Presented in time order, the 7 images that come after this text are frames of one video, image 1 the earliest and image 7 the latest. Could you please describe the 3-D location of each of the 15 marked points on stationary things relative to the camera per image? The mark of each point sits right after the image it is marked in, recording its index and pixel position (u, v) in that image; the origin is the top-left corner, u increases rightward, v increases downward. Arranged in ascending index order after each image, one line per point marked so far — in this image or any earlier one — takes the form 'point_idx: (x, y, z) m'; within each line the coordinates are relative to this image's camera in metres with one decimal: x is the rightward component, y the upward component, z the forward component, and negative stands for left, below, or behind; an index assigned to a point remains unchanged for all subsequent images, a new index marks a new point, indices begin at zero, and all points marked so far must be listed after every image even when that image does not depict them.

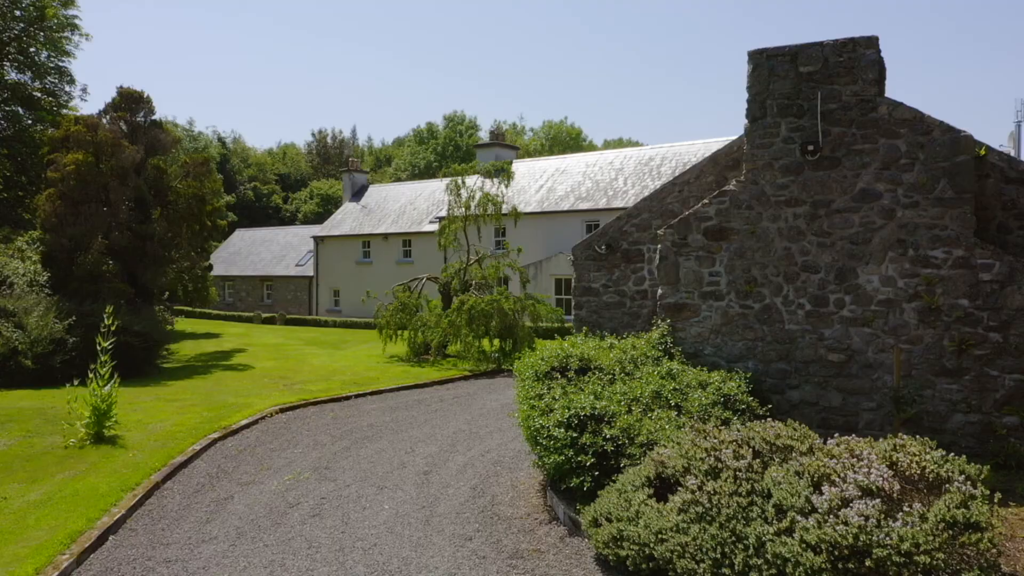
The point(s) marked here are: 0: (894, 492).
0: (+2.6, -1.4, +5.1) m
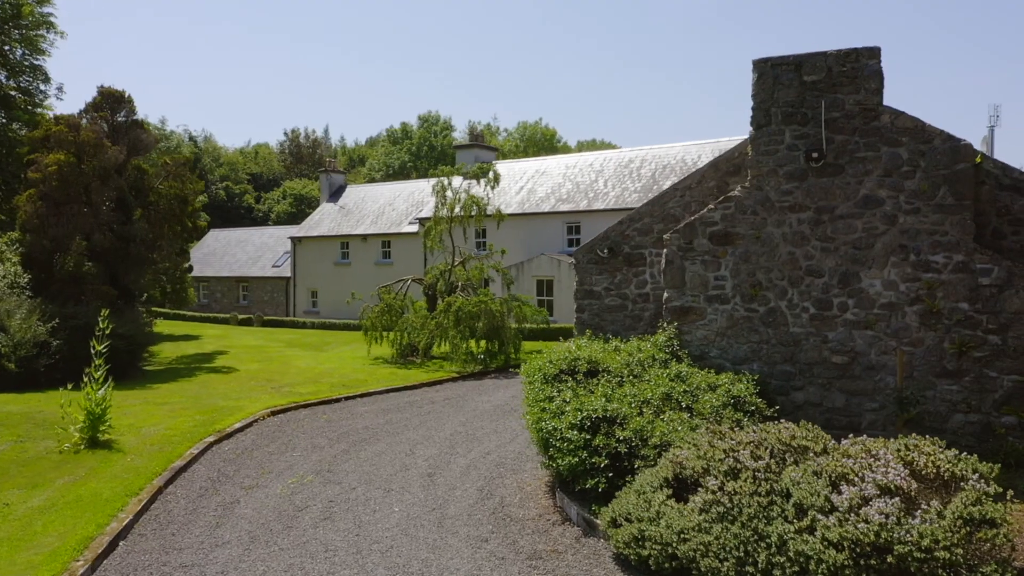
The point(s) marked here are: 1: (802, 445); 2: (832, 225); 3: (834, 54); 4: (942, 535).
0: (+2.8, -1.4, +5.3) m
1: (+2.4, -1.3, +6.1) m
2: (+3.5, +0.7, +8.1) m
3: (+3.5, +2.5, +8.0) m
4: (+2.8, -1.6, +4.9) m
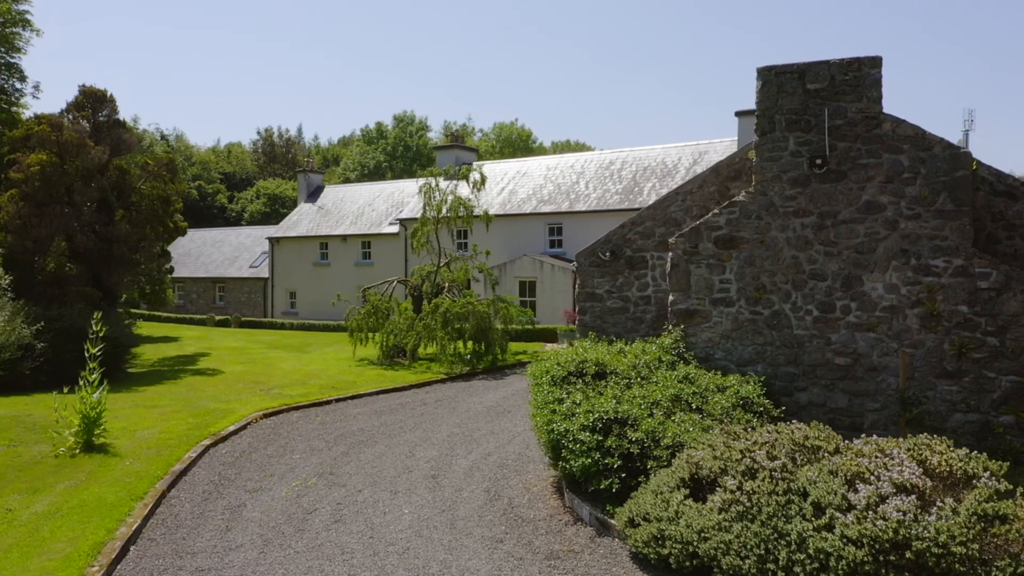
0: (+3.0, -1.5, +5.5) m
1: (+2.6, -1.3, +6.3) m
2: (+3.6, +0.6, +8.3) m
3: (+3.6, +2.5, +8.2) m
4: (+3.0, -1.6, +5.0) m
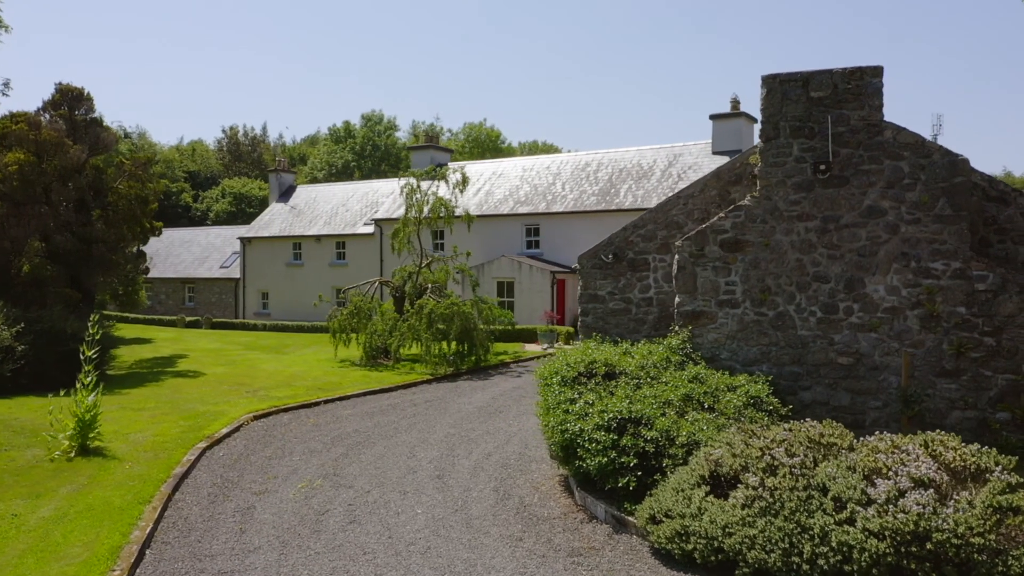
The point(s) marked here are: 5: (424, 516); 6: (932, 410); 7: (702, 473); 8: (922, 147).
0: (+3.3, -1.5, +5.7) m
1: (+2.8, -1.3, +6.5) m
2: (+3.7, +0.6, +8.5) m
3: (+3.7, +2.4, +8.5) m
4: (+3.3, -1.7, +5.3) m
5: (-1.0, -2.5, +8.3) m
6: (+4.5, -1.3, +8.1) m
7: (+1.7, -1.6, +6.6) m
8: (+4.5, +1.5, +8.1) m
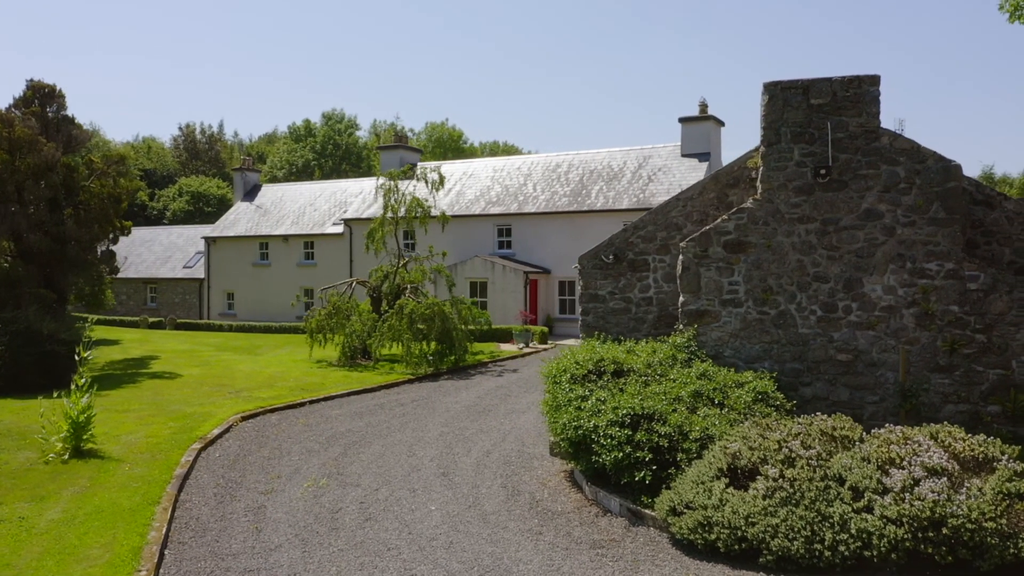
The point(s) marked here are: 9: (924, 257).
0: (+3.6, -1.5, +6.0) m
1: (+3.0, -1.3, +6.8) m
2: (+3.8, +0.6, +8.9) m
3: (+3.8, +2.5, +8.8) m
4: (+3.6, -1.7, +5.6) m
5: (-0.8, -2.5, +8.4) m
6: (+4.7, -1.3, +8.5) m
7: (+1.9, -1.6, +6.9) m
8: (+4.6, +1.5, +8.5) m
9: (+4.7, +0.3, +8.5) m
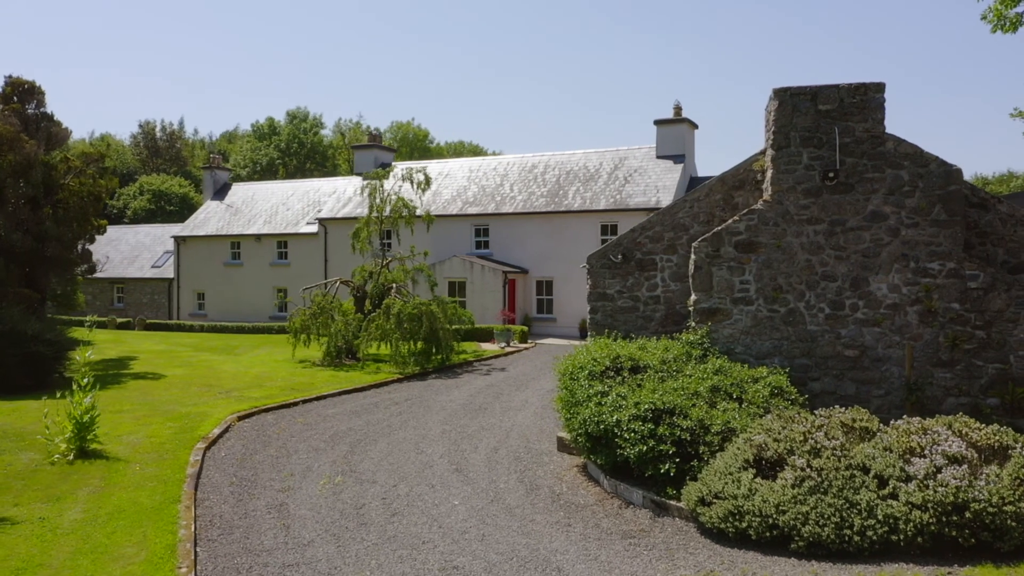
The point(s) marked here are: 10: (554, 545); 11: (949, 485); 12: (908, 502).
0: (+3.9, -1.5, +6.4) m
1: (+3.3, -1.3, +7.2) m
2: (+4.1, +0.6, +9.2) m
3: (+4.1, +2.5, +9.2) m
4: (+4.0, -1.6, +6.0) m
5: (-0.6, -2.5, +8.6) m
6: (+5.0, -1.3, +8.9) m
7: (+2.2, -1.6, +7.2) m
8: (+4.9, +1.6, +8.9) m
9: (+4.9, +0.4, +8.9) m
10: (+0.4, -2.4, +7.2) m
11: (+3.6, -1.6, +6.1) m
12: (+3.3, -1.7, +6.1) m
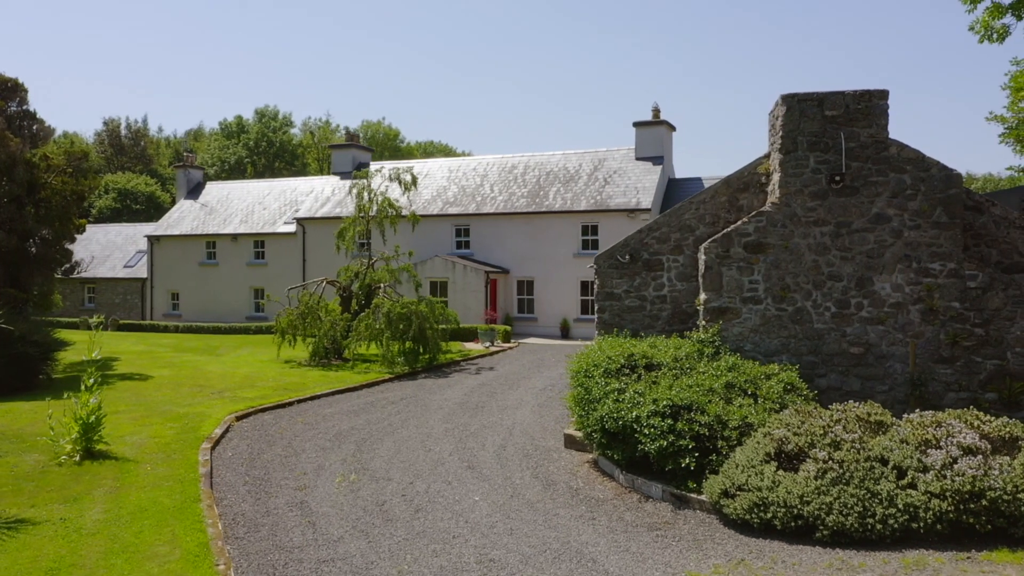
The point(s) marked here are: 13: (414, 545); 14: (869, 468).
0: (+4.2, -1.5, +6.7) m
1: (+3.6, -1.3, +7.5) m
2: (+4.3, +0.6, +9.6) m
3: (+4.3, +2.5, +9.5) m
4: (+4.3, -1.6, +6.3) m
5: (-0.3, -2.5, +8.7) m
6: (+5.2, -1.3, +9.3) m
7: (+2.5, -1.6, +7.4) m
8: (+5.1, +1.6, +9.3) m
9: (+5.2, +0.4, +9.3) m
10: (+0.7, -2.4, +7.3) m
11: (+3.9, -1.6, +6.4) m
12: (+3.6, -1.7, +6.4) m
13: (-1.0, -2.5, +7.4) m
14: (+3.2, -1.6, +6.8) m
